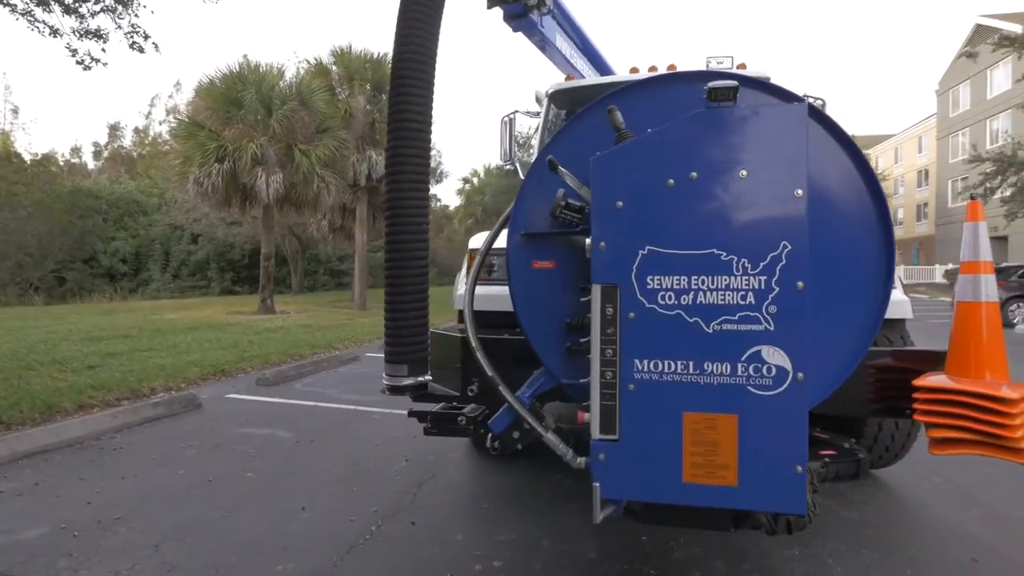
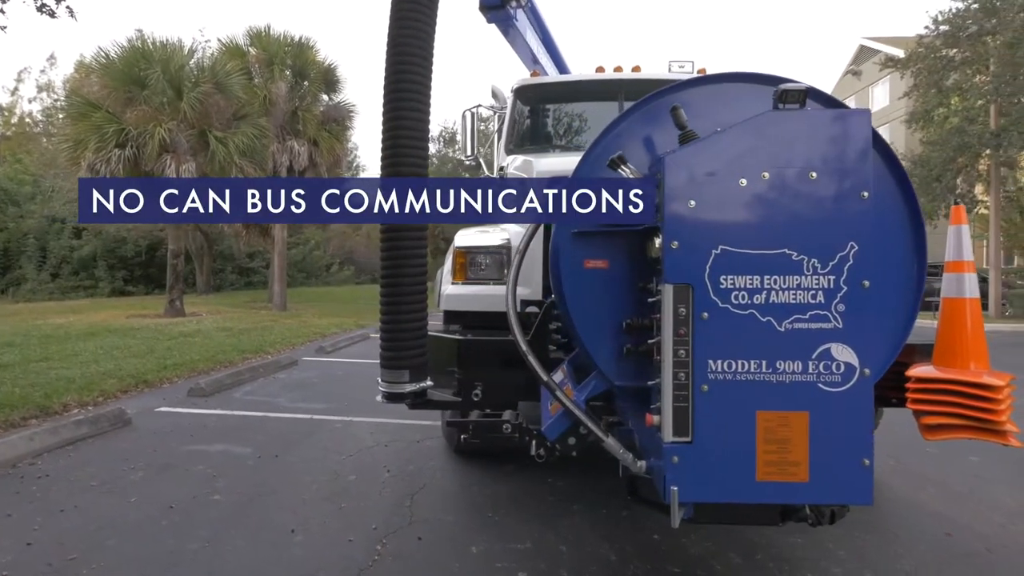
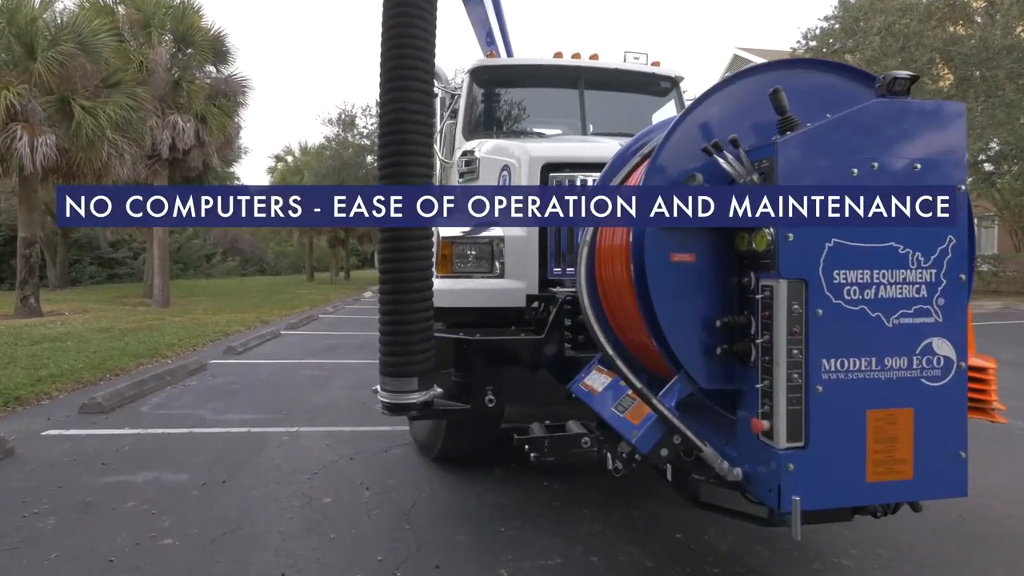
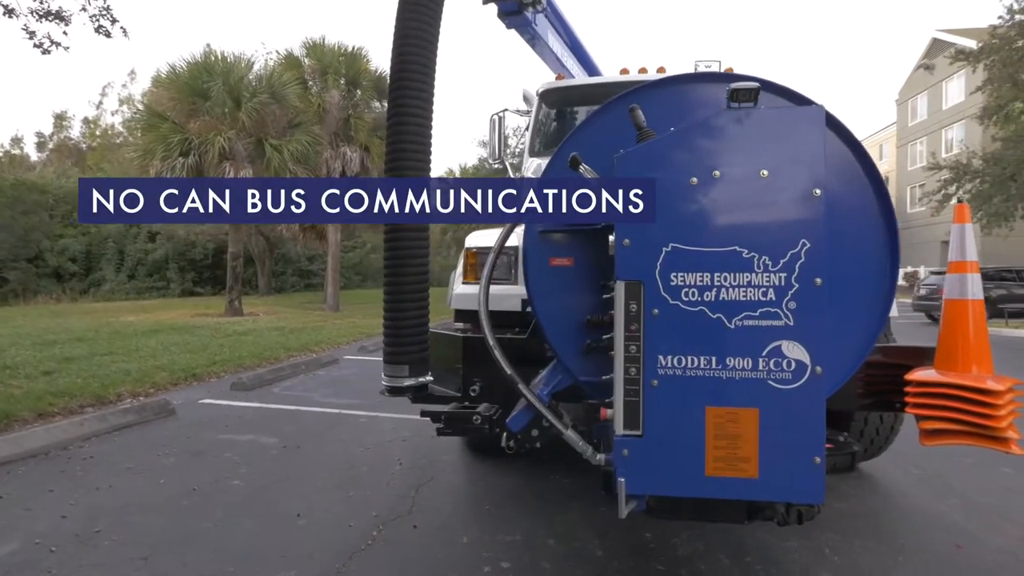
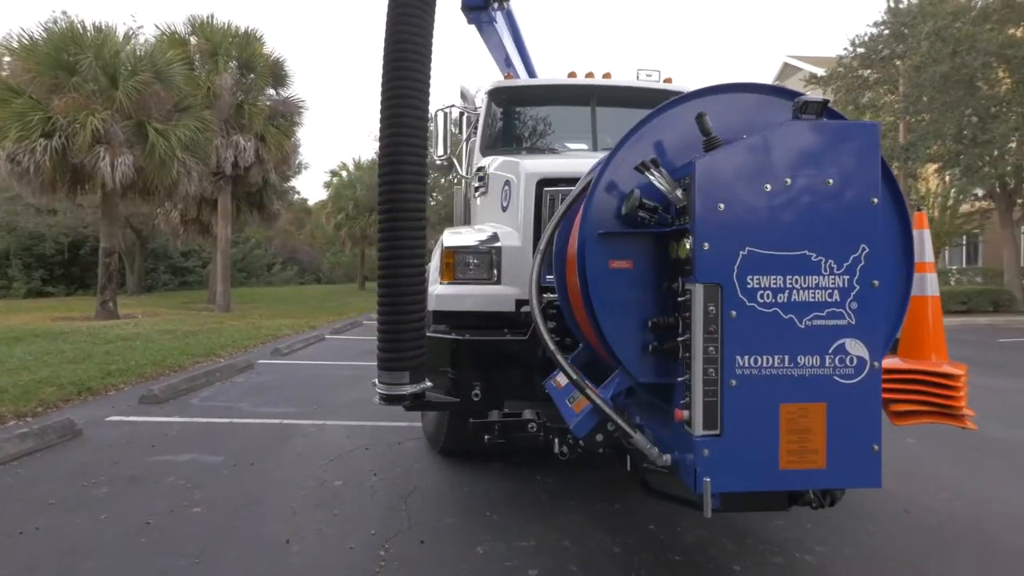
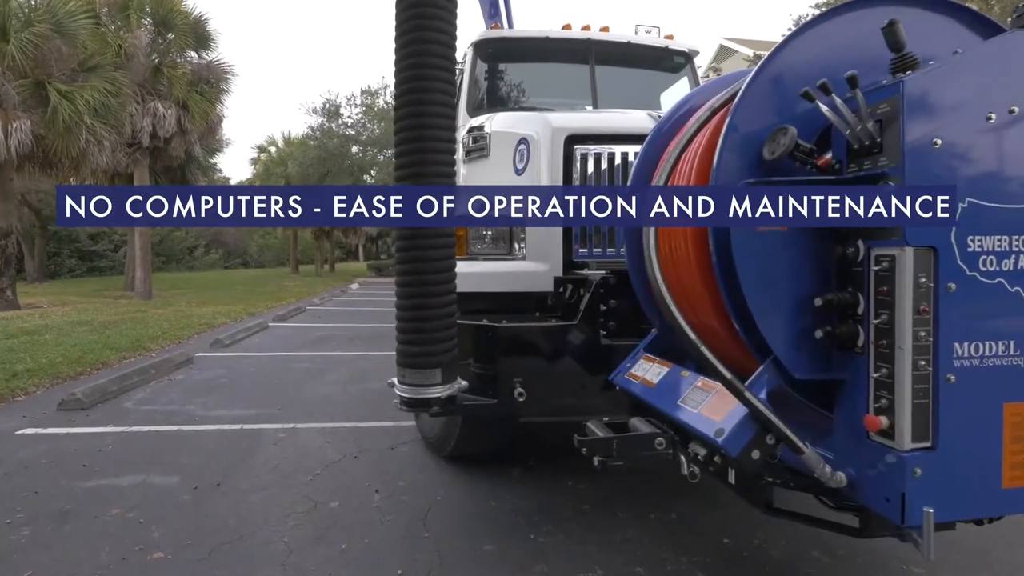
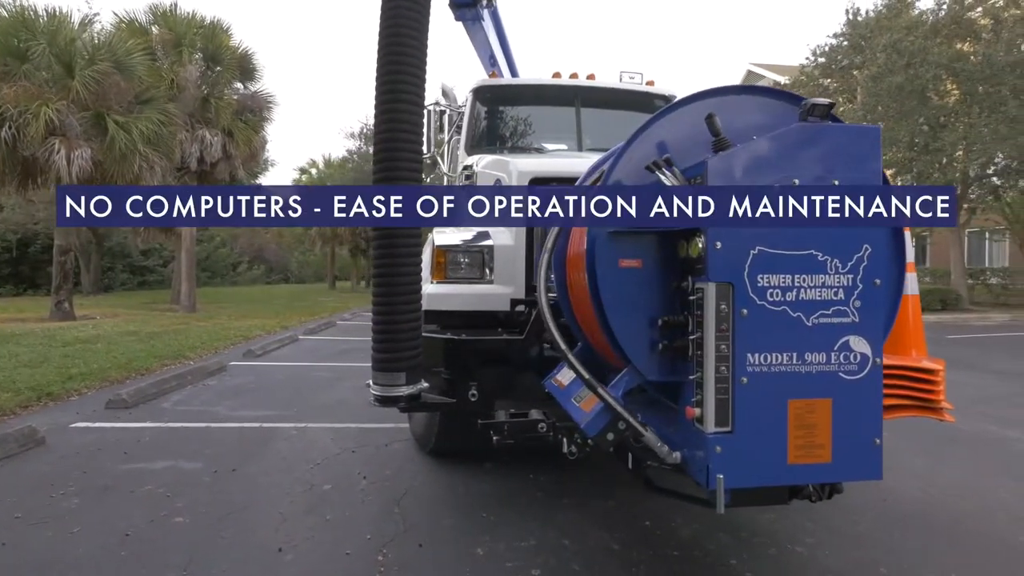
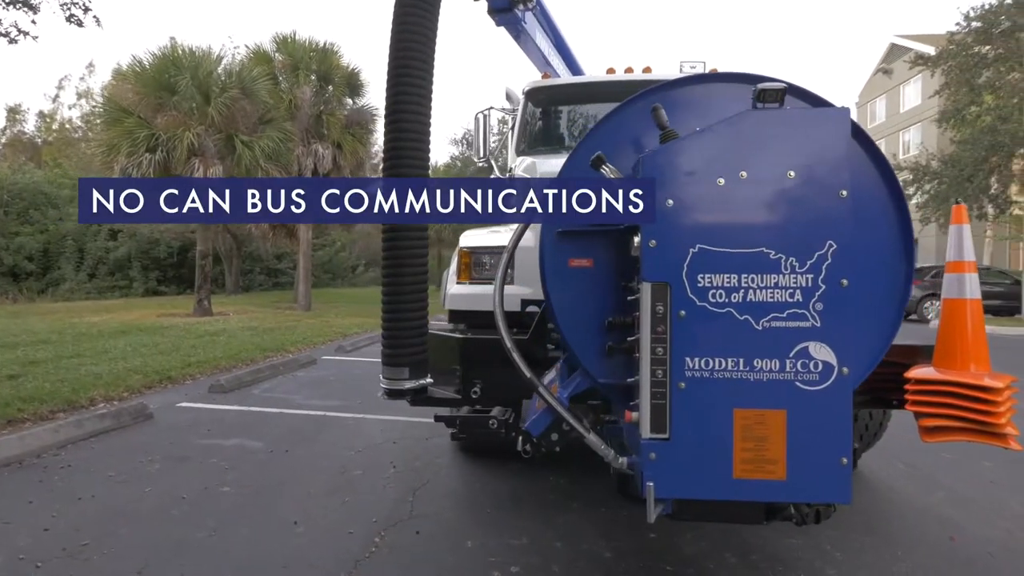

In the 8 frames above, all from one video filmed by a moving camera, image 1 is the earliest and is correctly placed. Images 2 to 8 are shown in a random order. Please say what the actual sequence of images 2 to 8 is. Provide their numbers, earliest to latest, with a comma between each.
4, 8, 2, 5, 7, 3, 6
